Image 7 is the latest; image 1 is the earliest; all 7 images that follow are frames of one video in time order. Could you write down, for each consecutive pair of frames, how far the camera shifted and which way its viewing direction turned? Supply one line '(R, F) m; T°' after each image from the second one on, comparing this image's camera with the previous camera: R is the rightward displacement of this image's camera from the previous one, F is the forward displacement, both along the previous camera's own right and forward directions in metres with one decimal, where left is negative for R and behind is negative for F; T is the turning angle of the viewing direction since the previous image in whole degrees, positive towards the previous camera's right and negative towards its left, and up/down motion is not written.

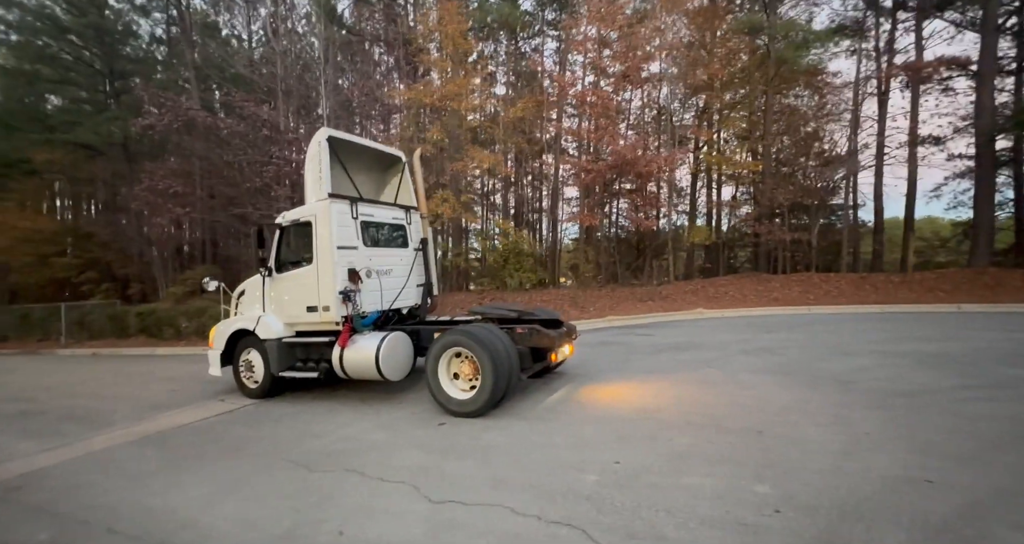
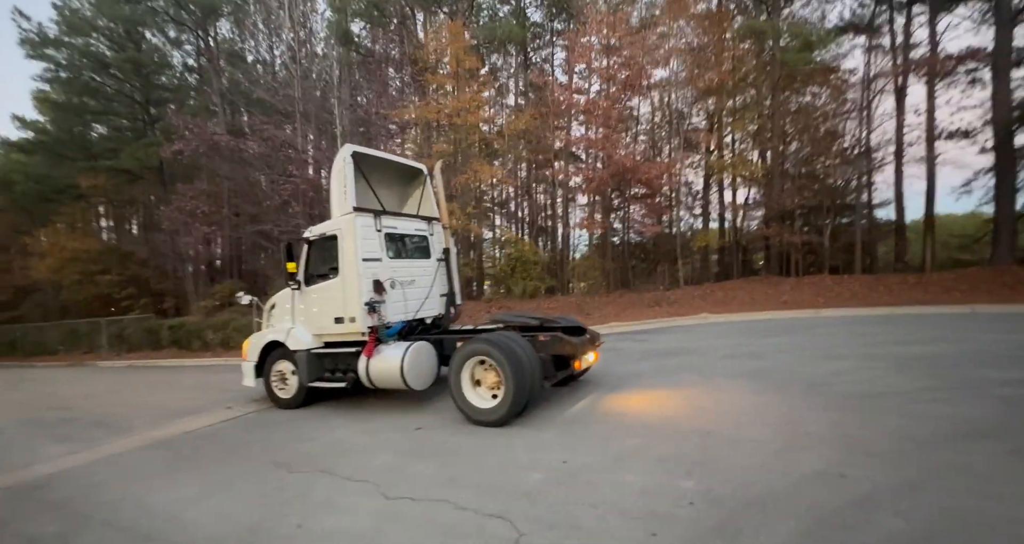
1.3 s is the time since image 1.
(+0.7, -0.2) m; -3°
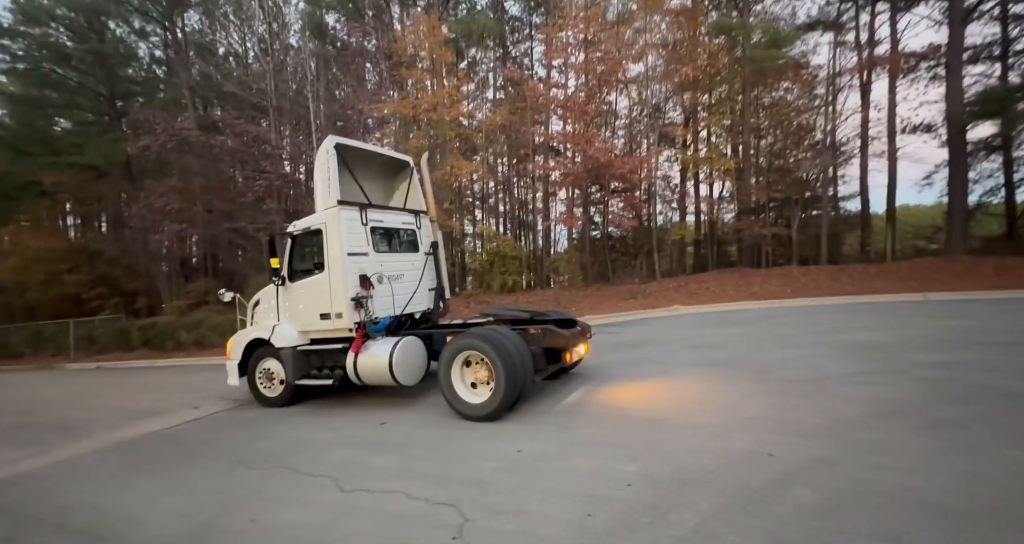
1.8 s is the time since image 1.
(+0.3, -0.1) m; +2°
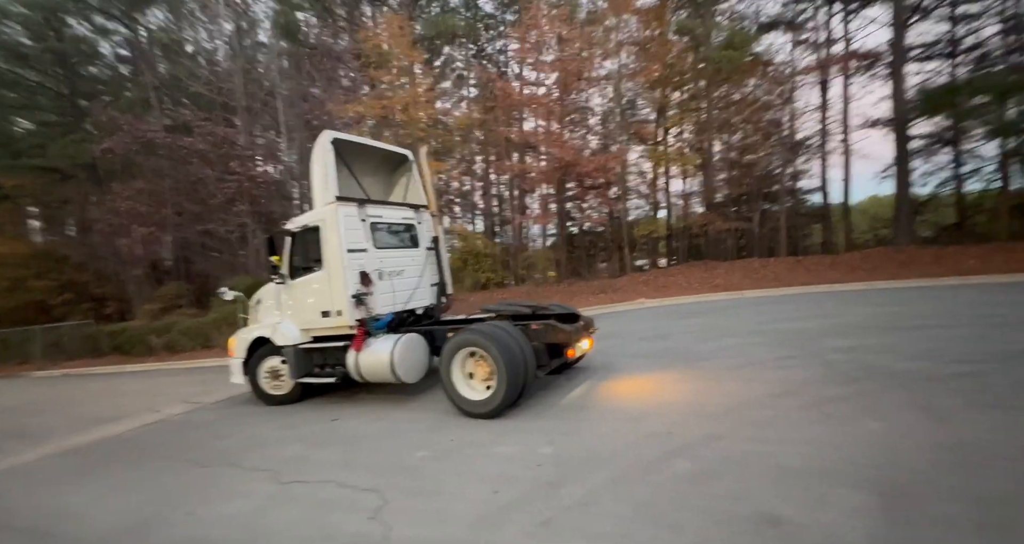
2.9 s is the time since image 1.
(+0.5, -0.3) m; +2°
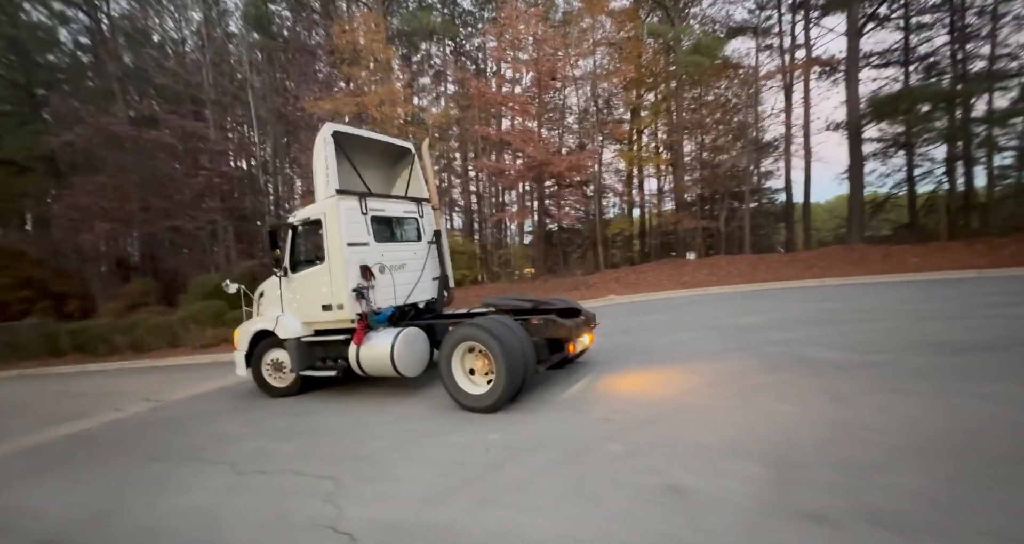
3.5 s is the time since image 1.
(+0.3, -0.2) m; +3°
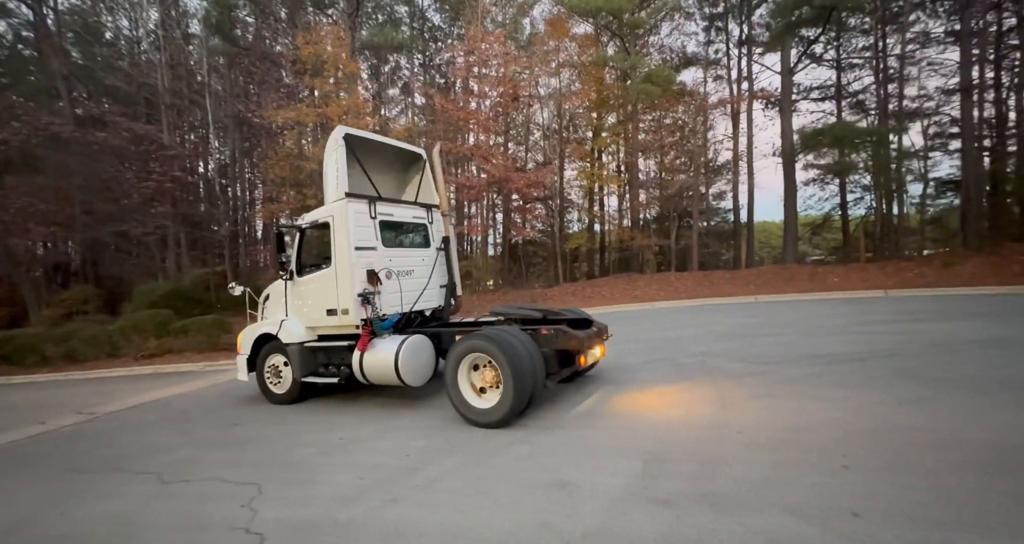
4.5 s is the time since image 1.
(+0.4, -0.3) m; +4°
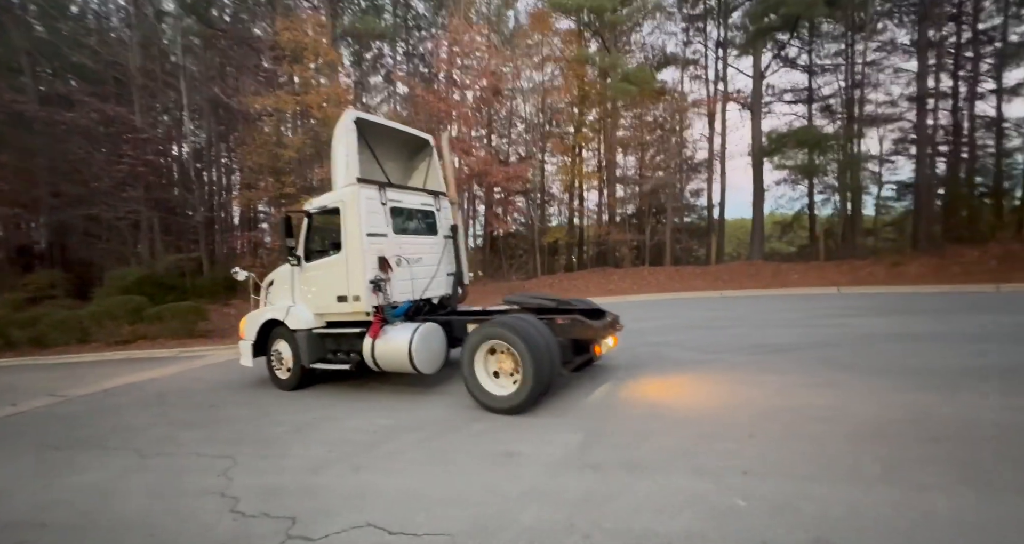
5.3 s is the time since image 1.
(+0.2, -0.3) m; +2°
